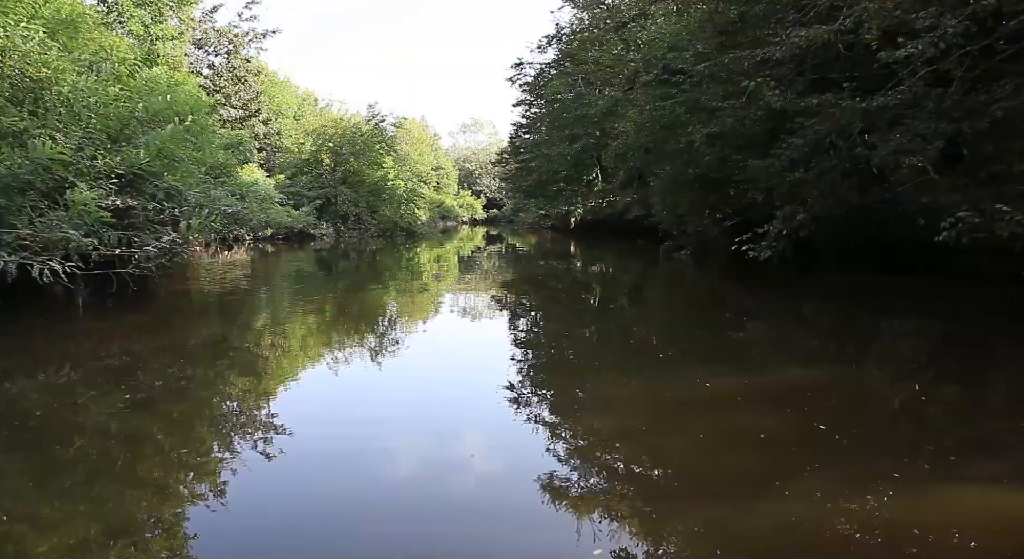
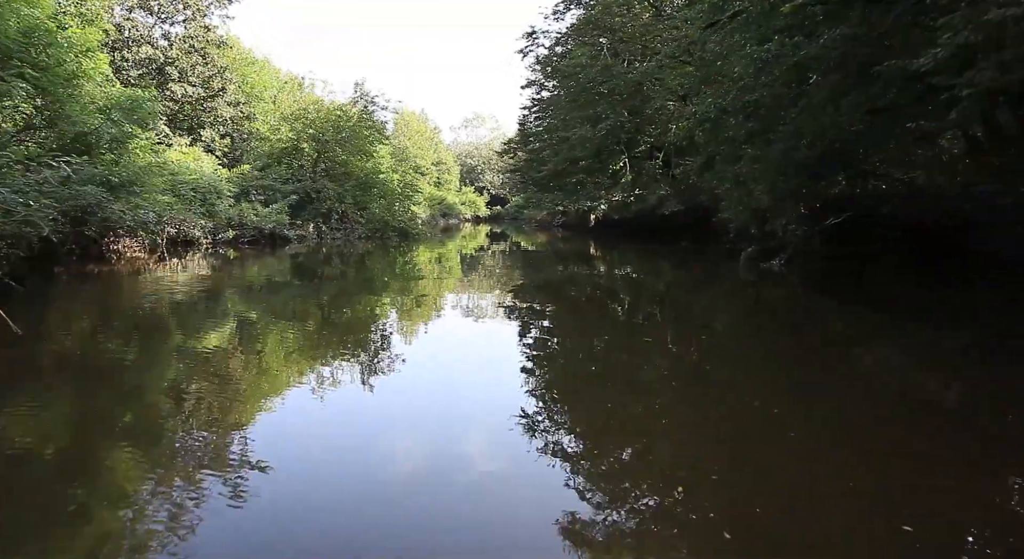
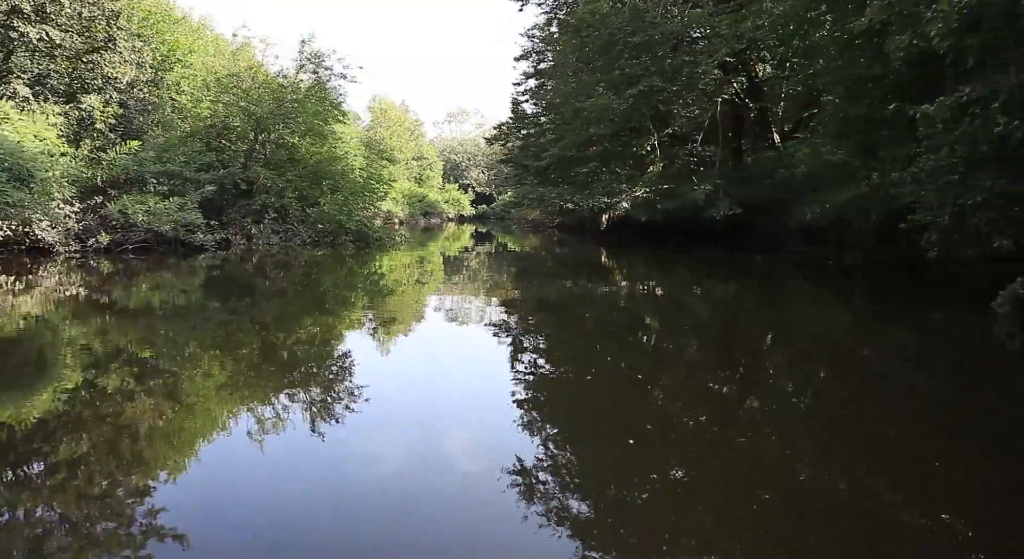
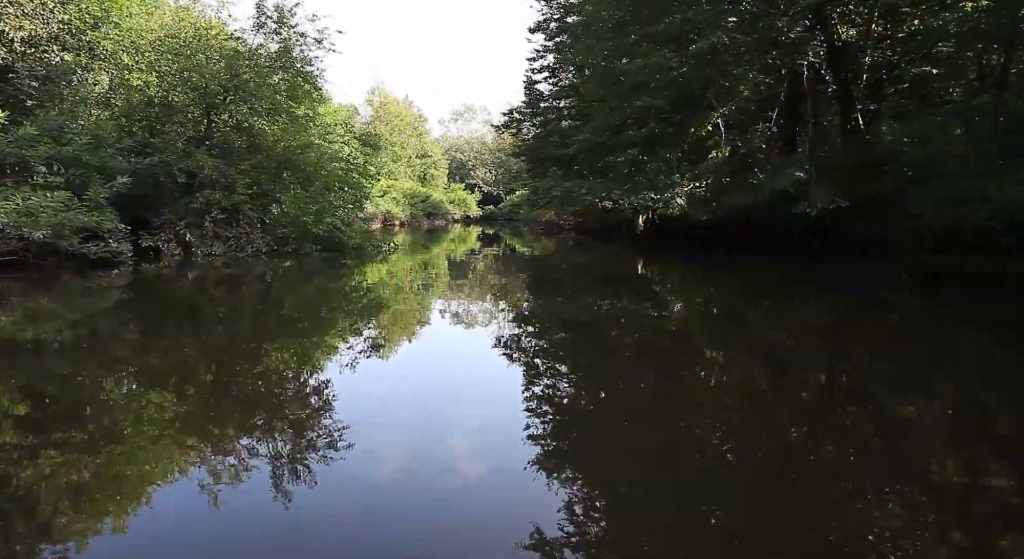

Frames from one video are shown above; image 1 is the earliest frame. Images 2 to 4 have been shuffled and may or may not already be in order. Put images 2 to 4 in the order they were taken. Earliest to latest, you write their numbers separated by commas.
2, 3, 4
